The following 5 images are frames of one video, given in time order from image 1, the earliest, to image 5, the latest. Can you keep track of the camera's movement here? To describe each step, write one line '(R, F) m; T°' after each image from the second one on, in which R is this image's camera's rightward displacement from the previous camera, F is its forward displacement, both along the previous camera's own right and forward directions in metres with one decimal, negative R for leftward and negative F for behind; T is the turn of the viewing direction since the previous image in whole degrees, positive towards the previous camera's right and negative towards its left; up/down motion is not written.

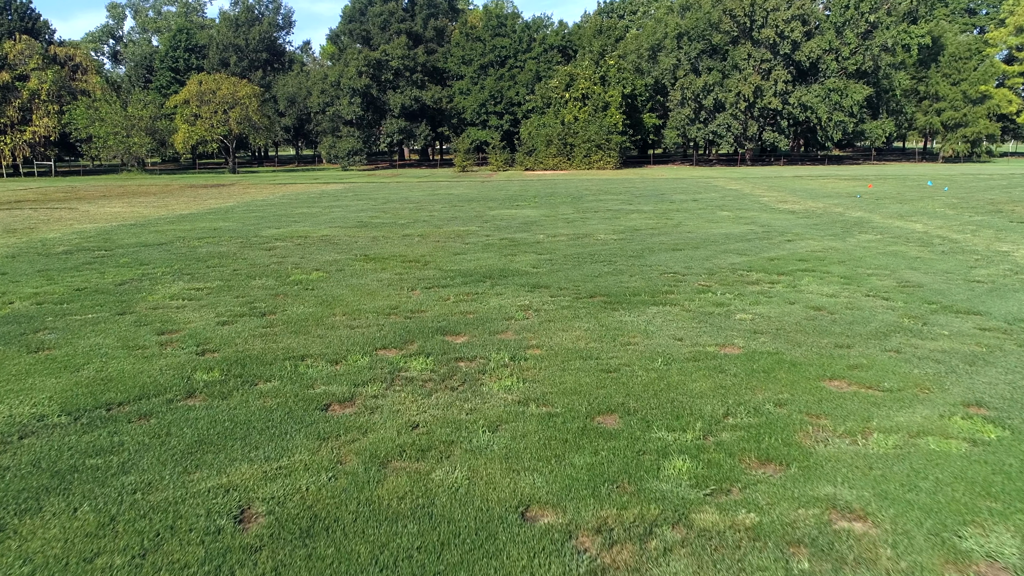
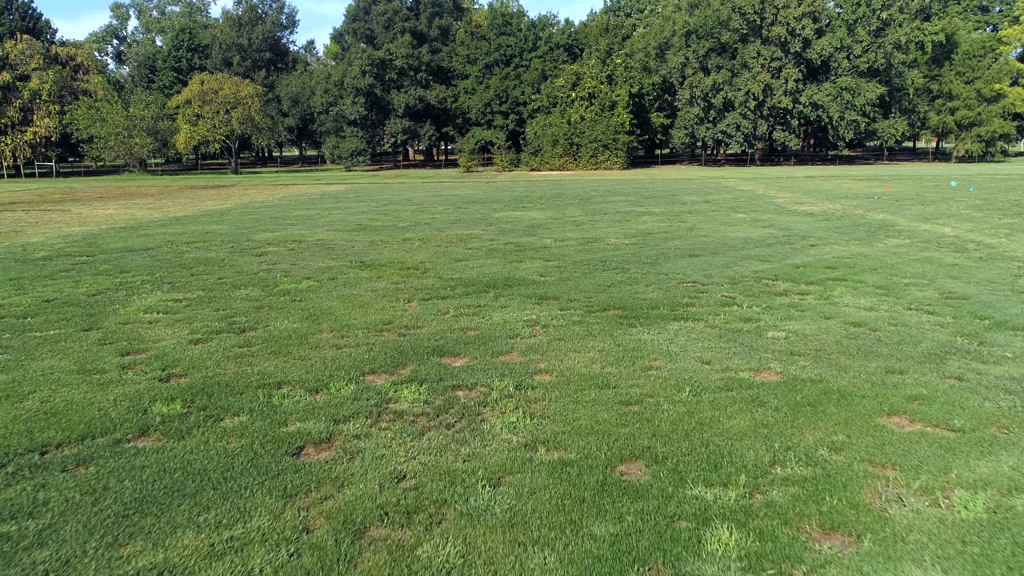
(0.0, +0.8) m; 0°
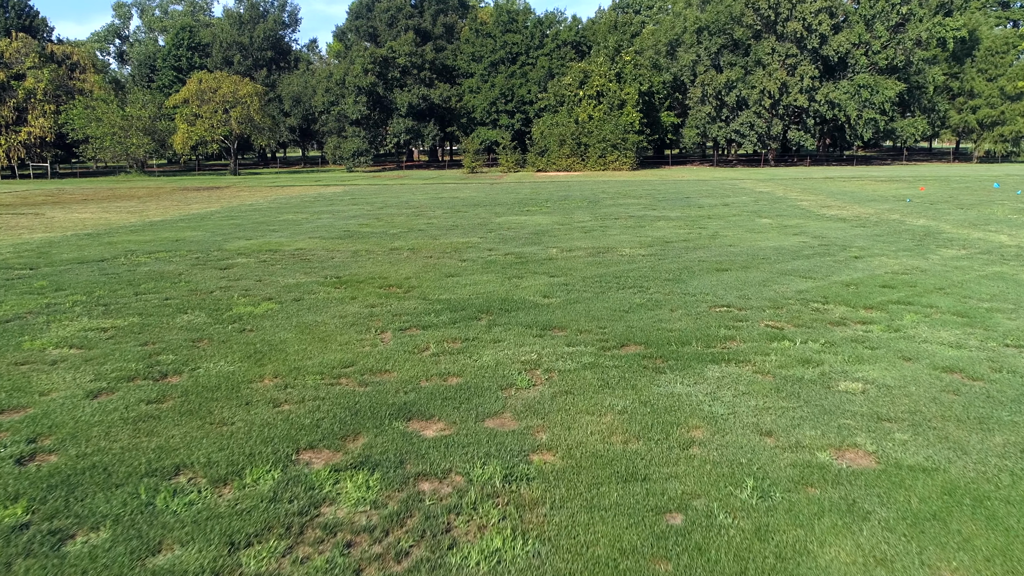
(+0.1, +1.6) m; -1°
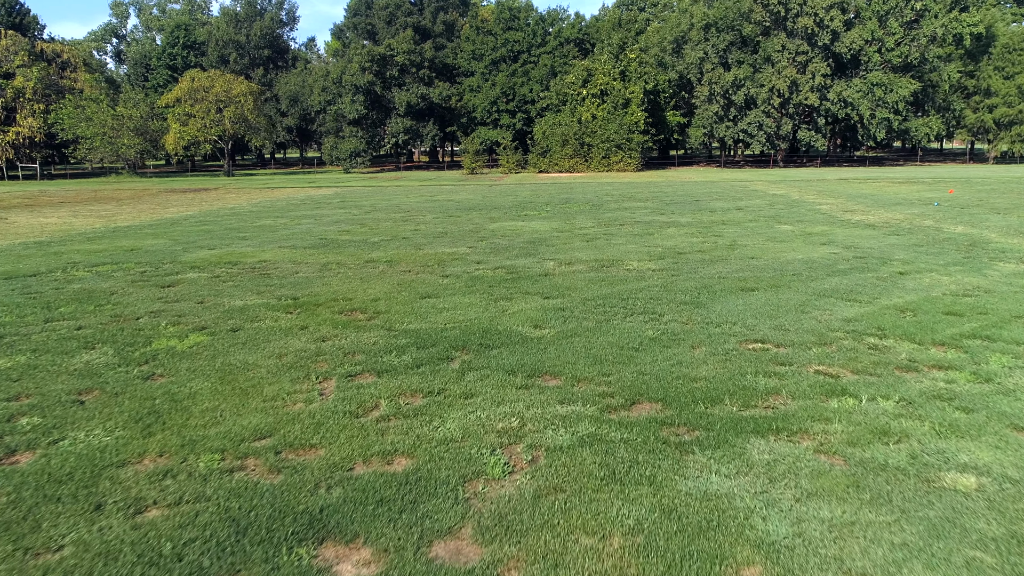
(+0.2, +1.6) m; 0°
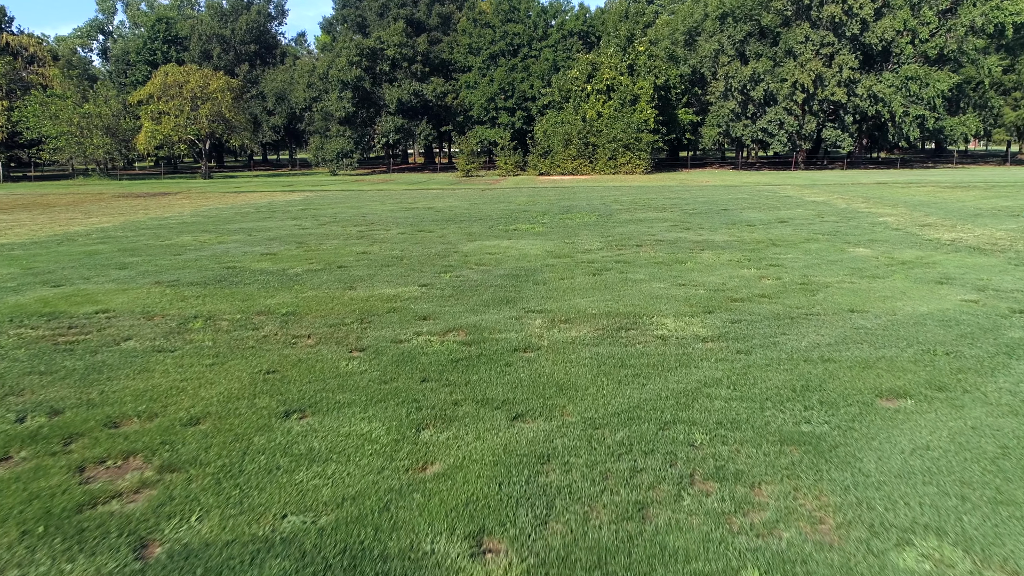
(+0.4, +4.1) m; 0°
